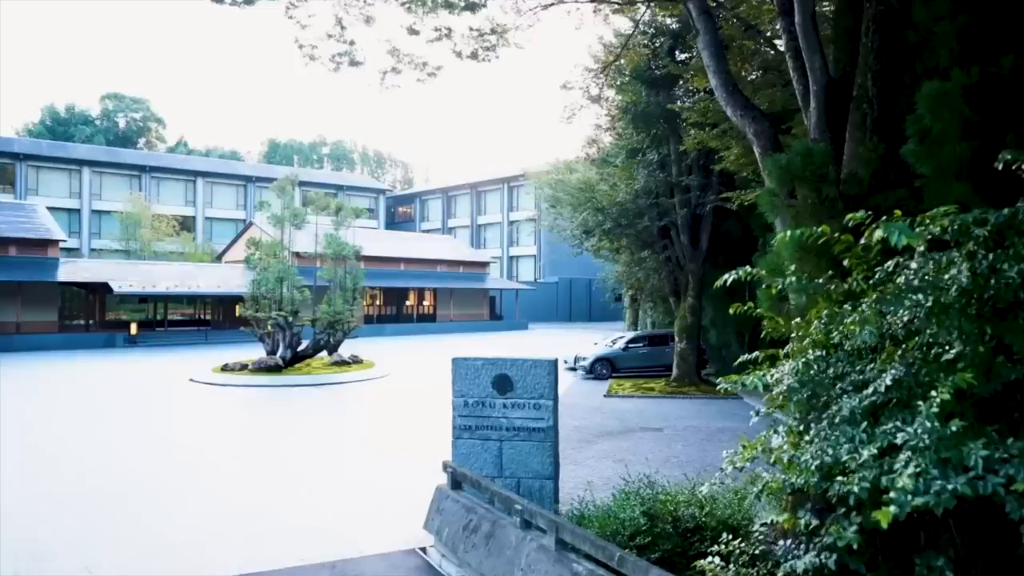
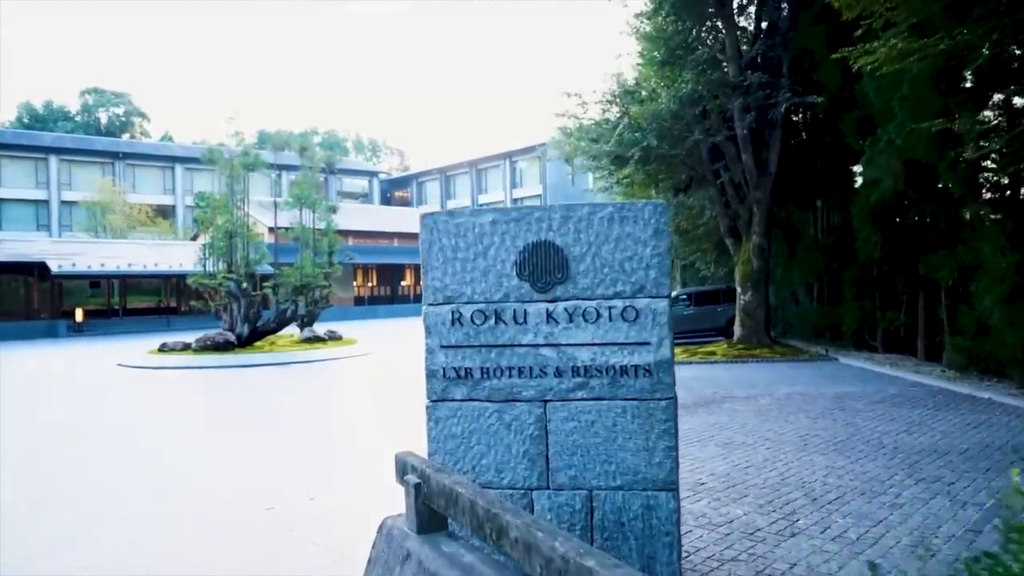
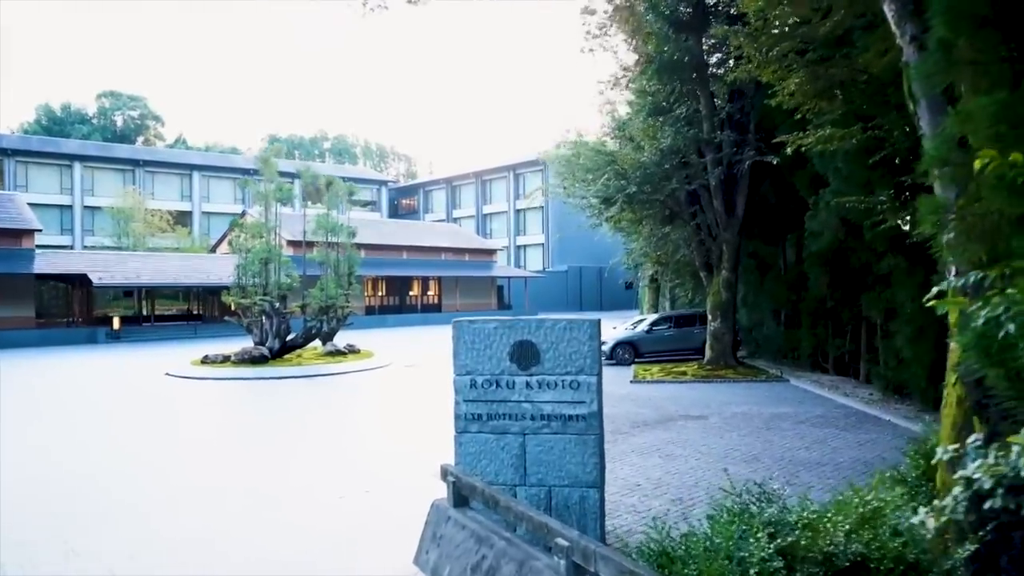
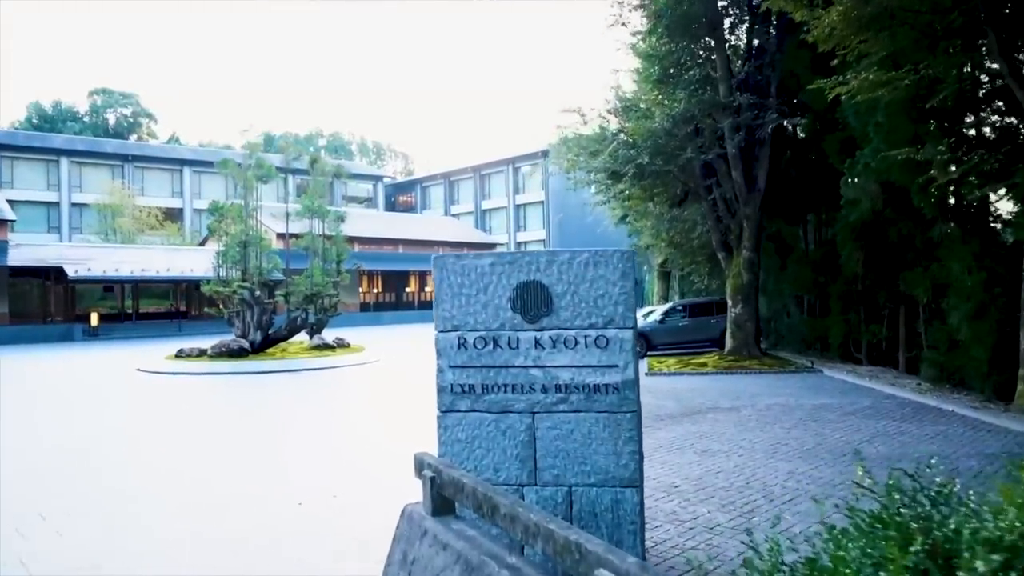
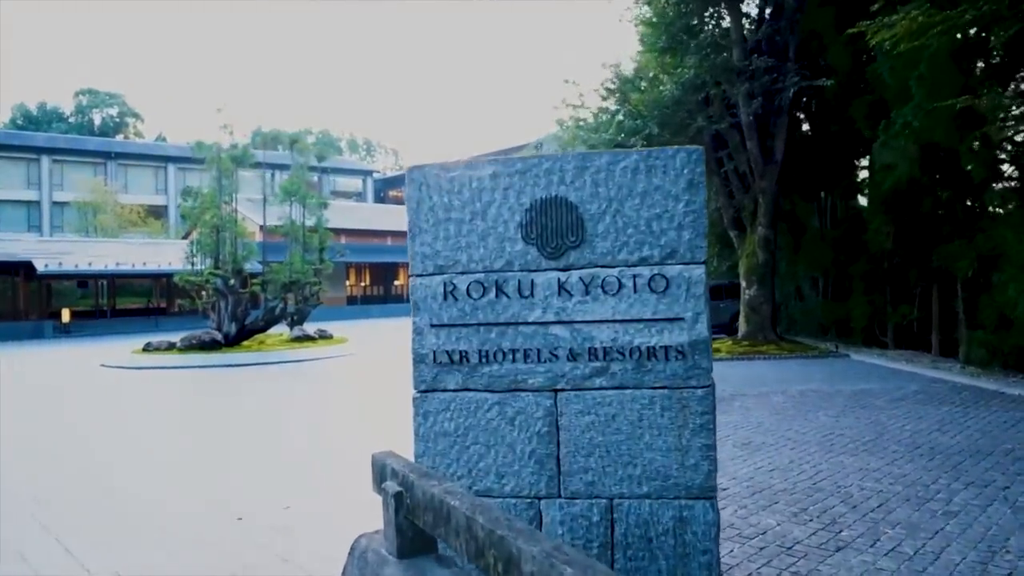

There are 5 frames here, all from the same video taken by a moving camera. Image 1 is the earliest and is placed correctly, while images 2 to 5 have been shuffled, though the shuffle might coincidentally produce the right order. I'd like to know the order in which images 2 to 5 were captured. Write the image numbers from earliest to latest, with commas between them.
3, 4, 2, 5
